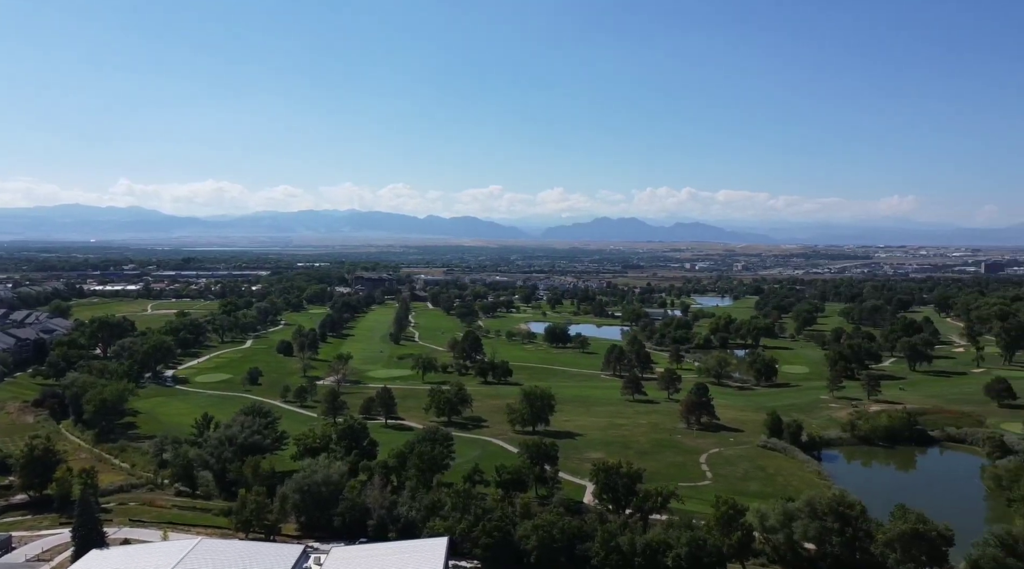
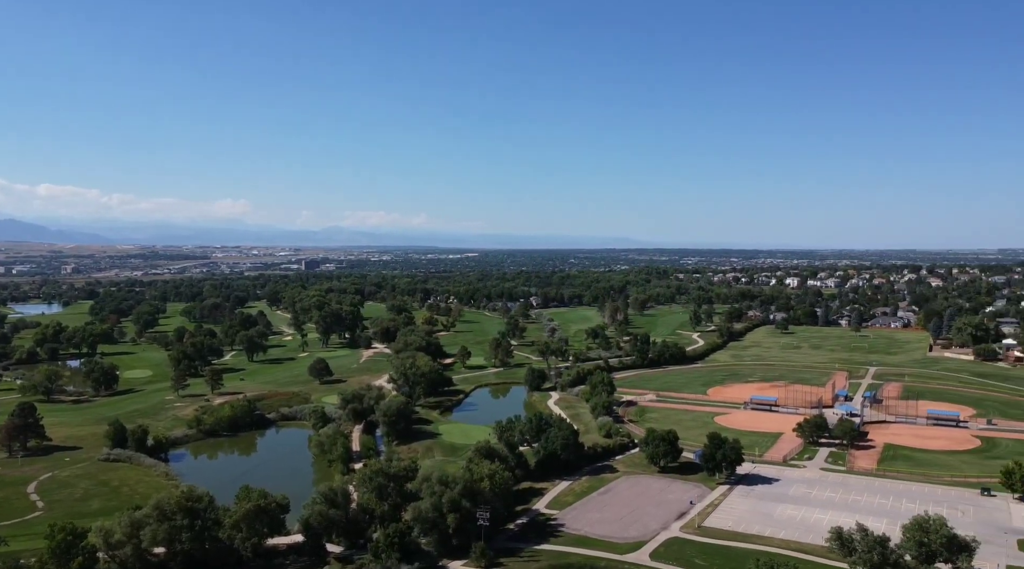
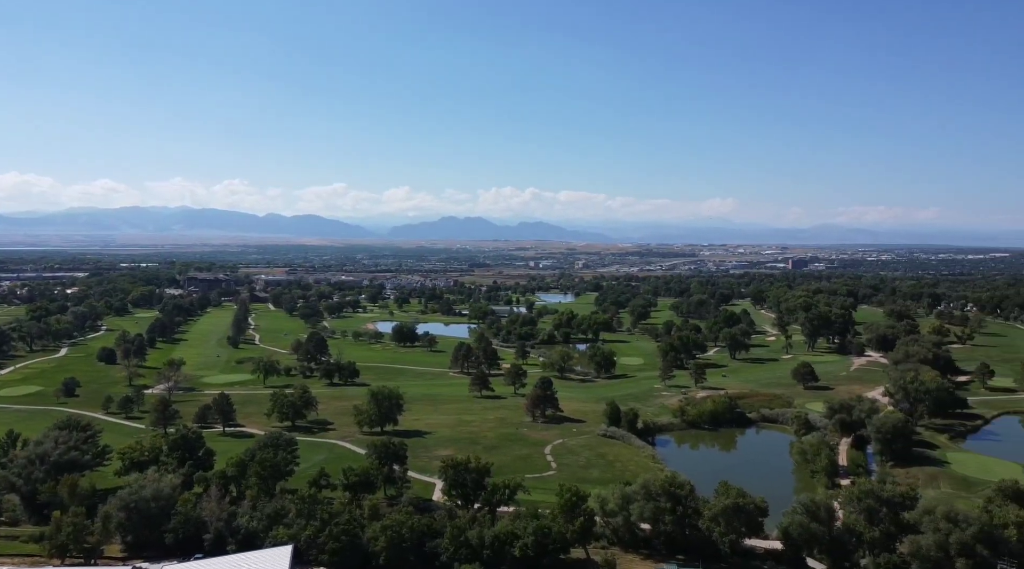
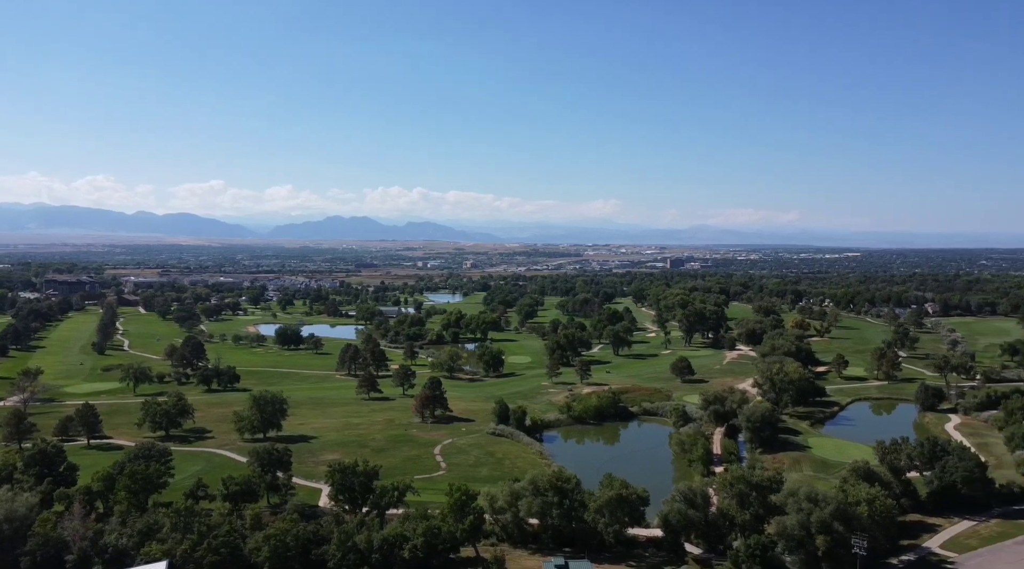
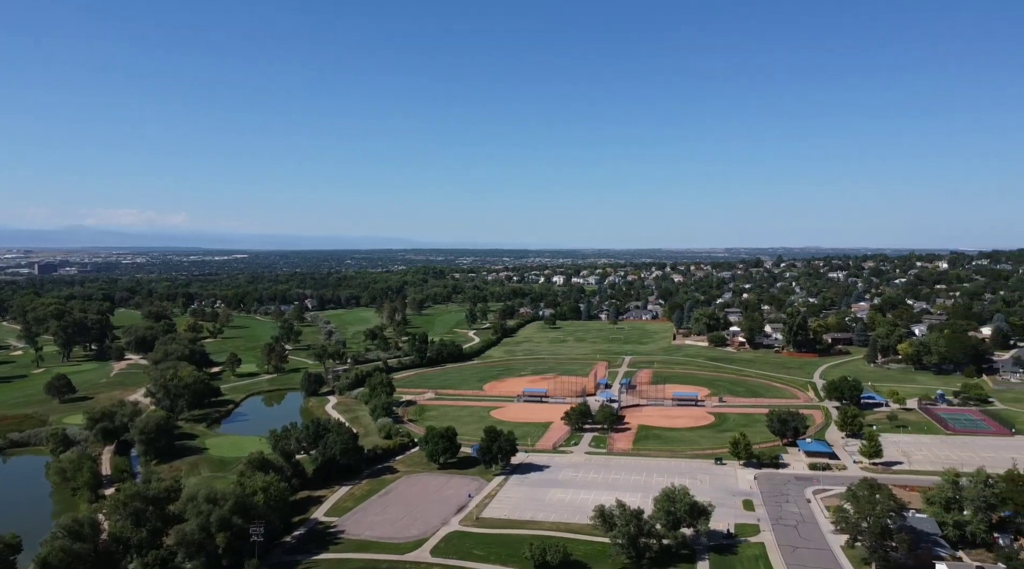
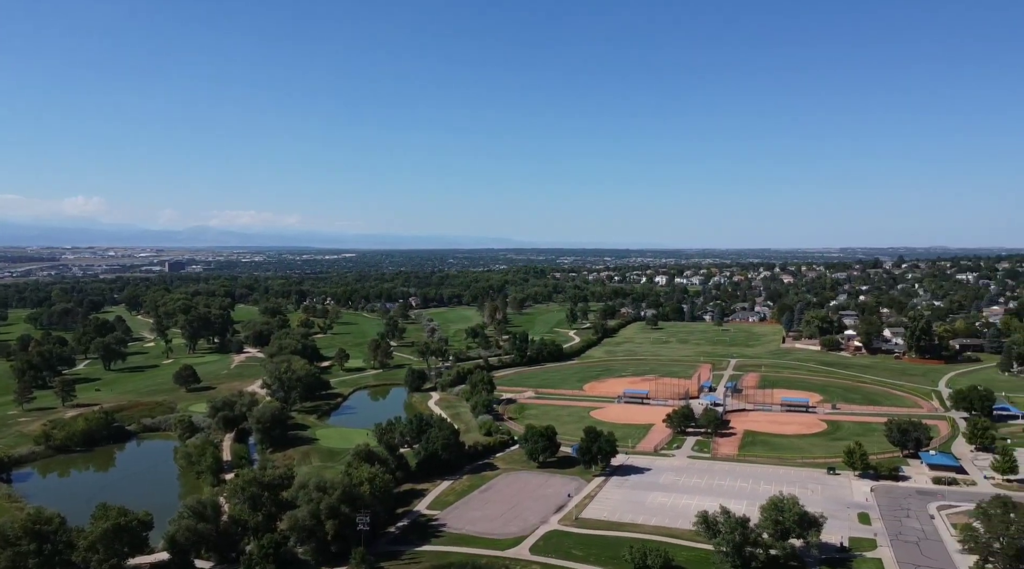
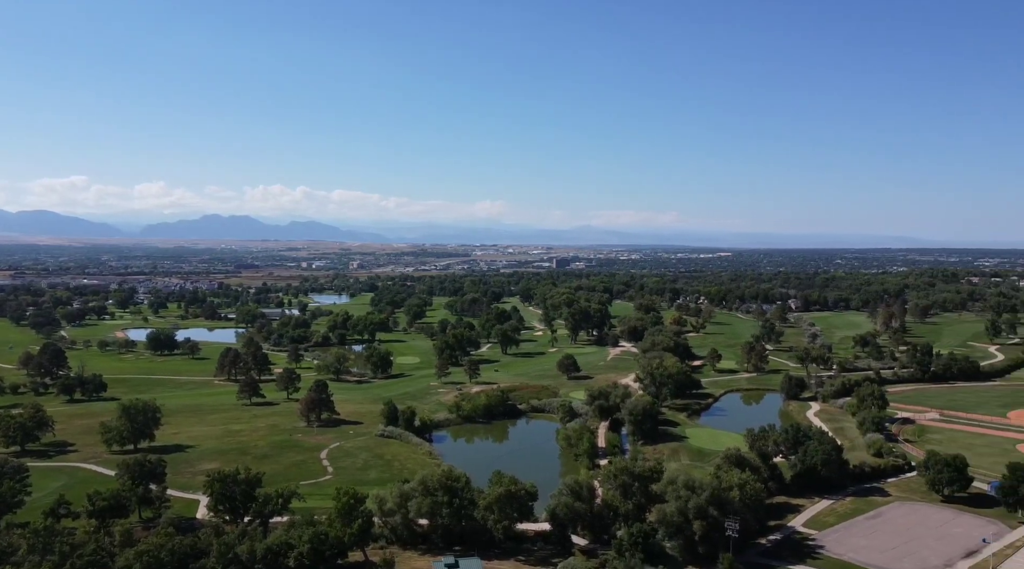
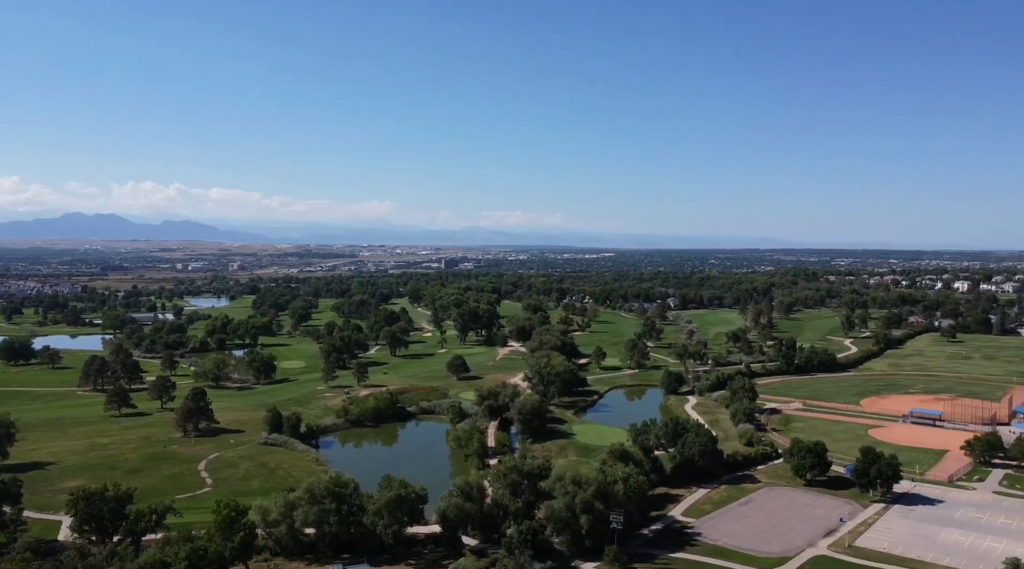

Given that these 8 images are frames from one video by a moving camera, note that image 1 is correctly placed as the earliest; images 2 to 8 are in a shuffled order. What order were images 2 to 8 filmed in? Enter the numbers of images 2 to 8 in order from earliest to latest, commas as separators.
3, 4, 7, 8, 2, 6, 5
